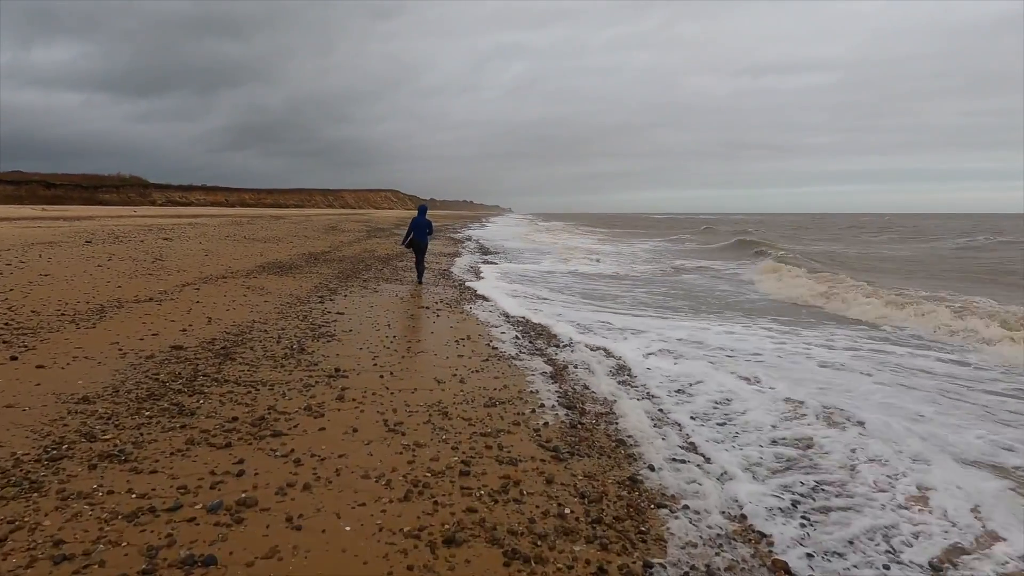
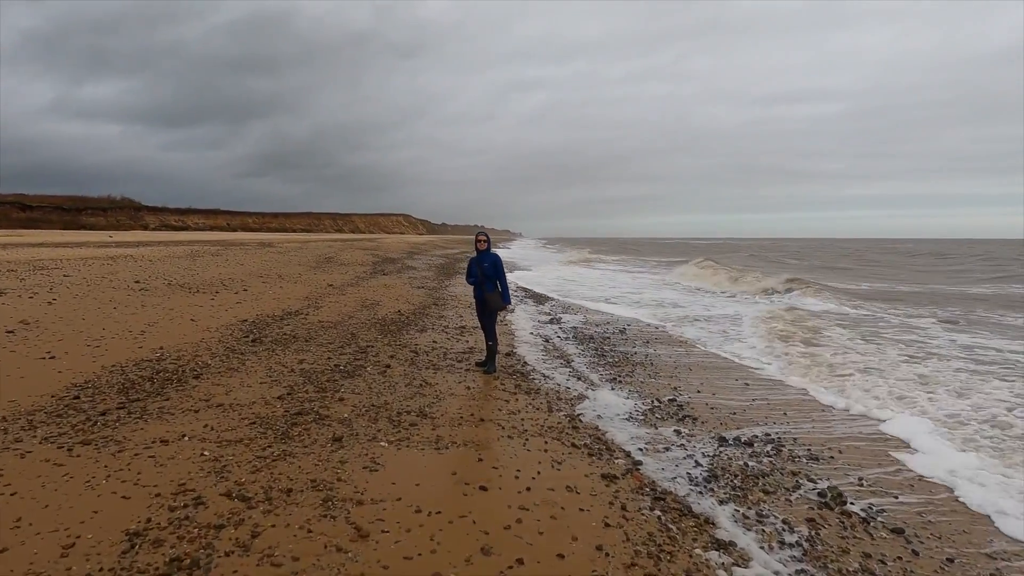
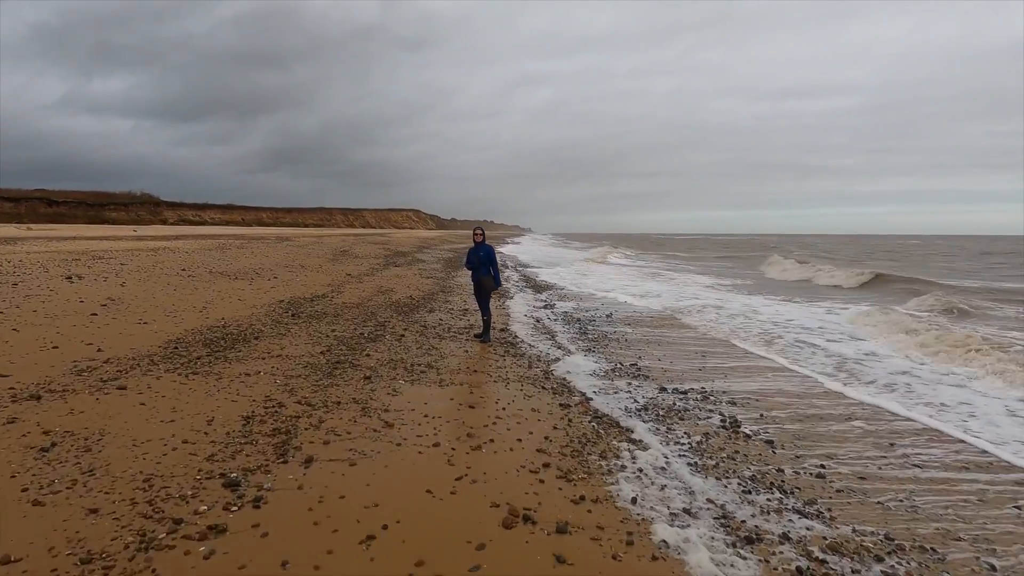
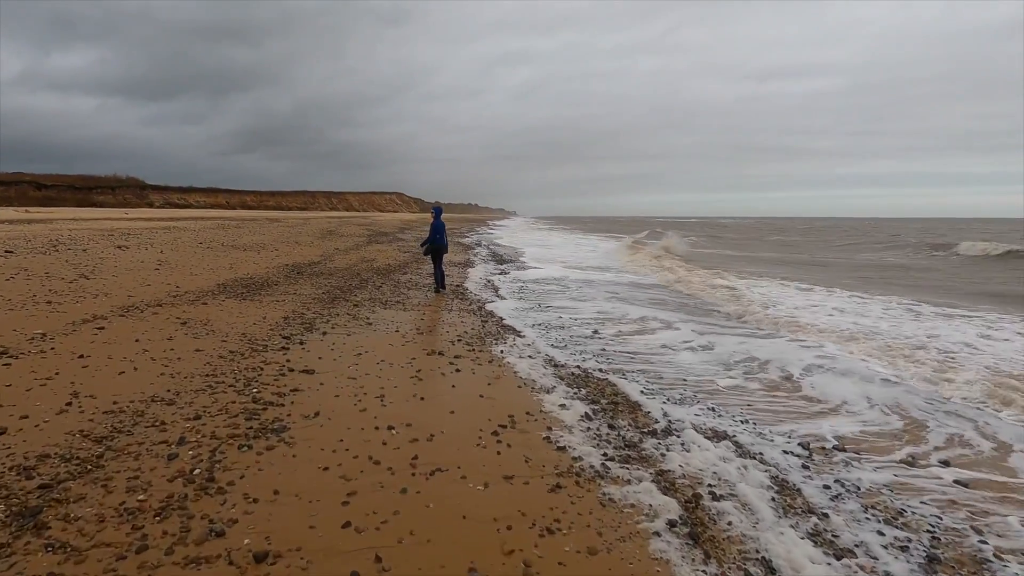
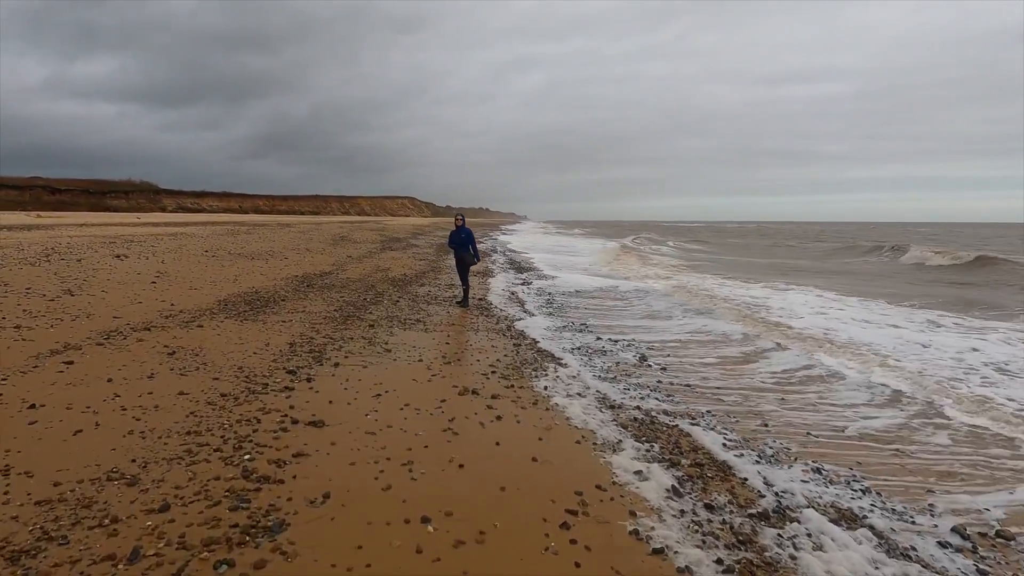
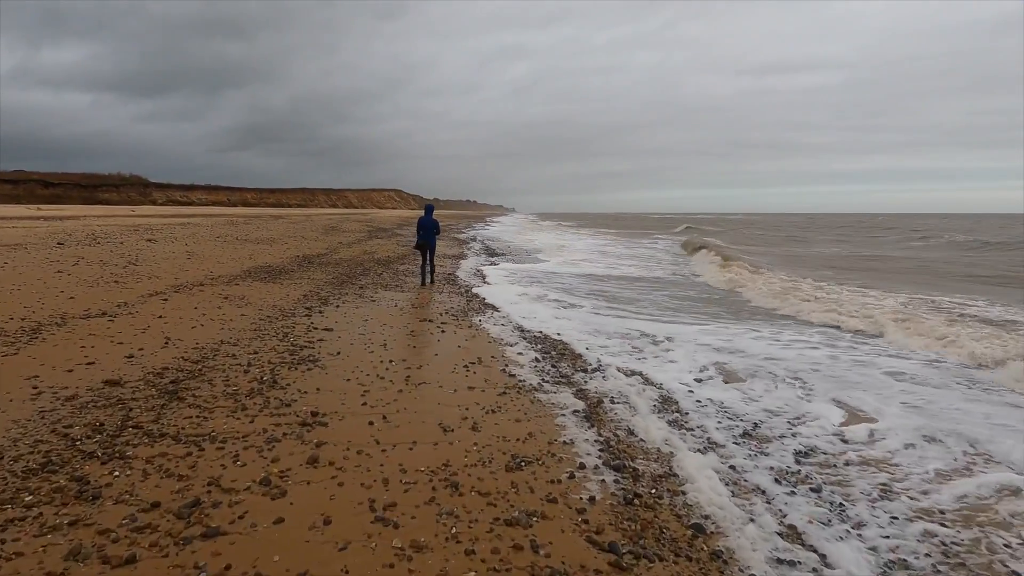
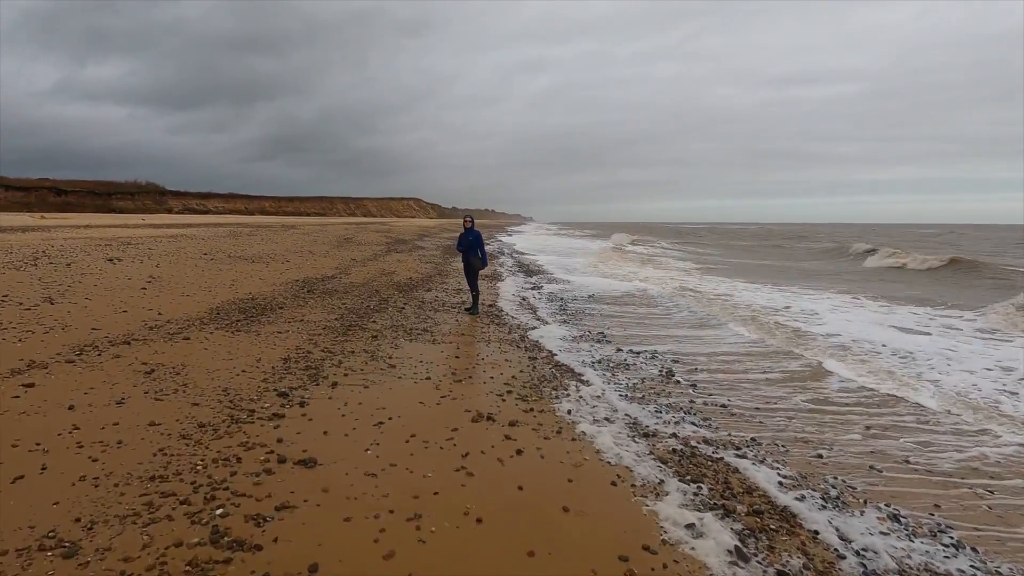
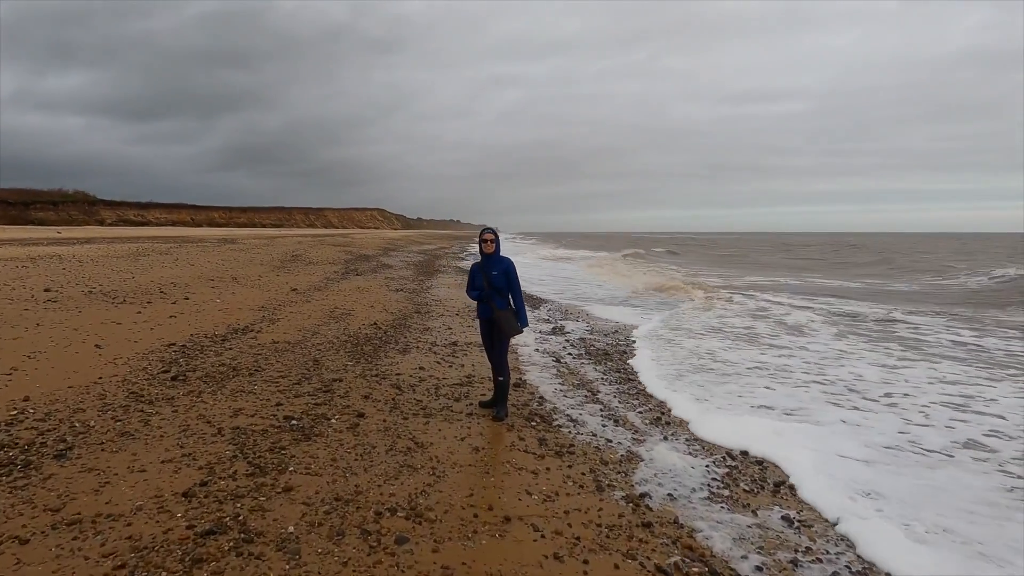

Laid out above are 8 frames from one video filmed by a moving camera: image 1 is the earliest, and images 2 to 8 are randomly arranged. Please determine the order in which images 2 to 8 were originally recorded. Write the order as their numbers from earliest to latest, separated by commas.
6, 4, 5, 7, 3, 2, 8
